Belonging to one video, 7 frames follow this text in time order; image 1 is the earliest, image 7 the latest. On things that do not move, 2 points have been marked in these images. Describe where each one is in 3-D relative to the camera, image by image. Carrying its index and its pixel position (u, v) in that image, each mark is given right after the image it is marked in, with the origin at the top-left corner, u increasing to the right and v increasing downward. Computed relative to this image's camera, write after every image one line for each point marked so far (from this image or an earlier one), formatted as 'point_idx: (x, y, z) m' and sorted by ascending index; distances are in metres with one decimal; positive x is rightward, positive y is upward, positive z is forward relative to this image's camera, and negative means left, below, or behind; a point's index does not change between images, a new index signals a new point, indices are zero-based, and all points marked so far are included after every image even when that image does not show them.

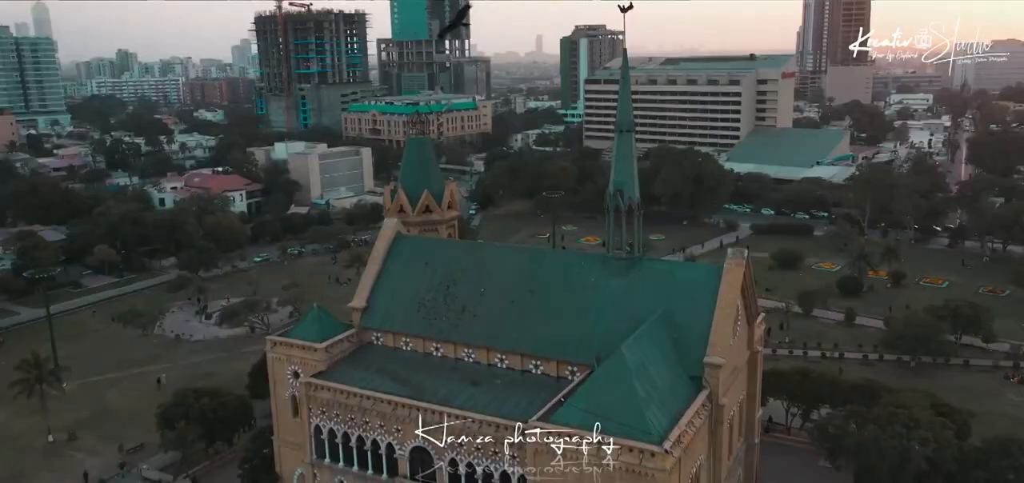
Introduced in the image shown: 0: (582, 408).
0: (+1.5, -3.6, +17.3) m
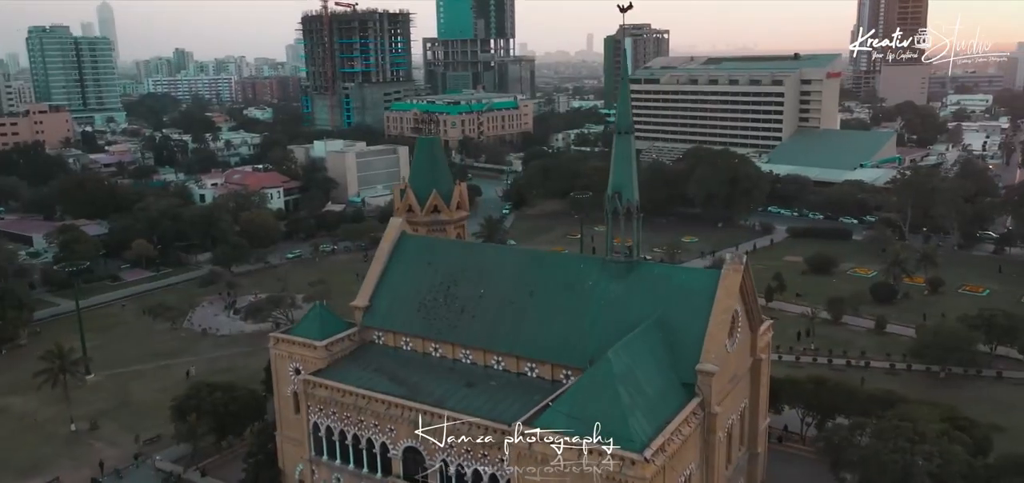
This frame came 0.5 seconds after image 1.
0: (+1.1, -3.6, +17.1) m
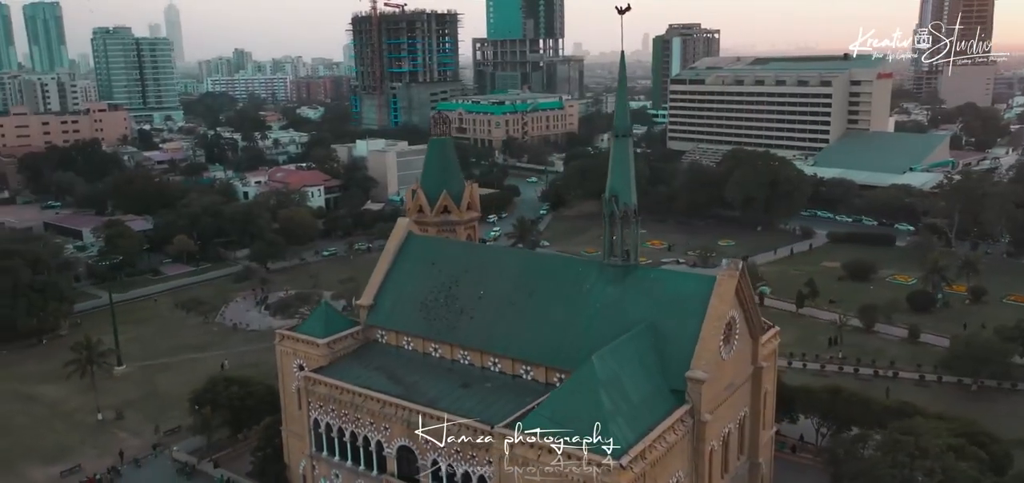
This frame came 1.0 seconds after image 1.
0: (+0.7, -3.7, +17.1) m
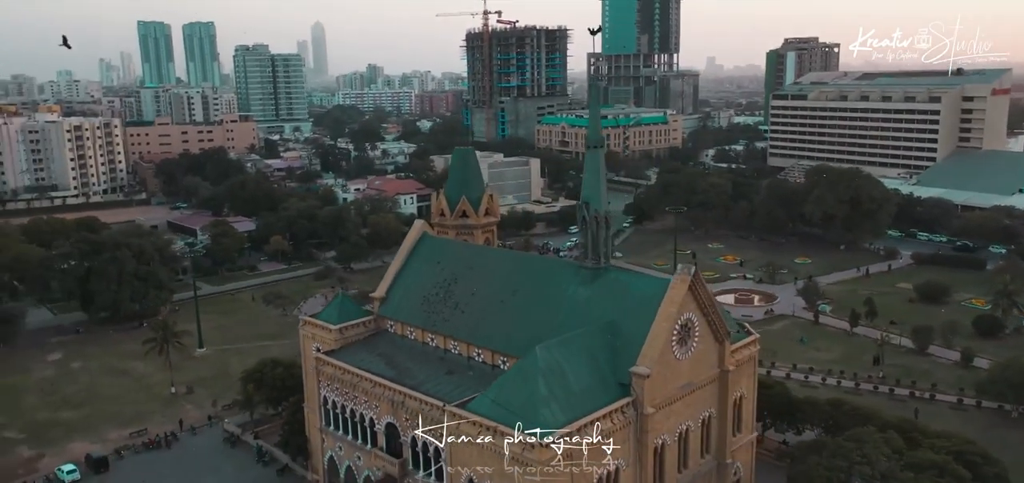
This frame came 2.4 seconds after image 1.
0: (-0.5, -3.7, +18.8) m
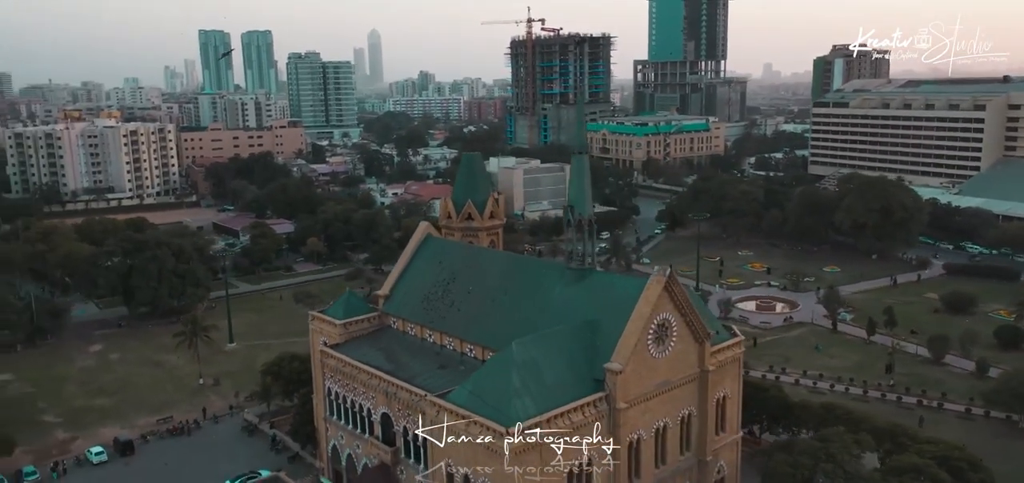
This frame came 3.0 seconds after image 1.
0: (-1.0, -3.6, +19.9) m
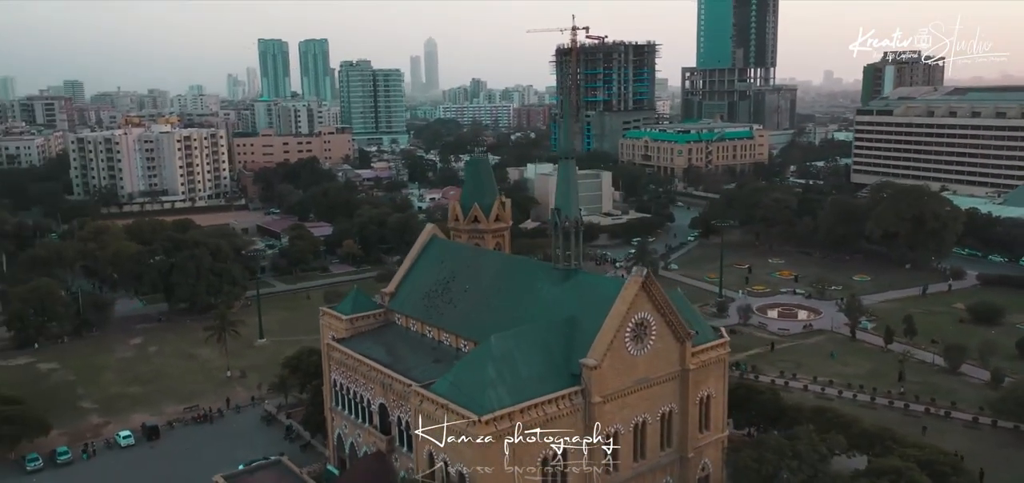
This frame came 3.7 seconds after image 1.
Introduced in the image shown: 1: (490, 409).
0: (-1.6, -3.6, +21.0) m
1: (-0.5, -4.1, +19.9) m
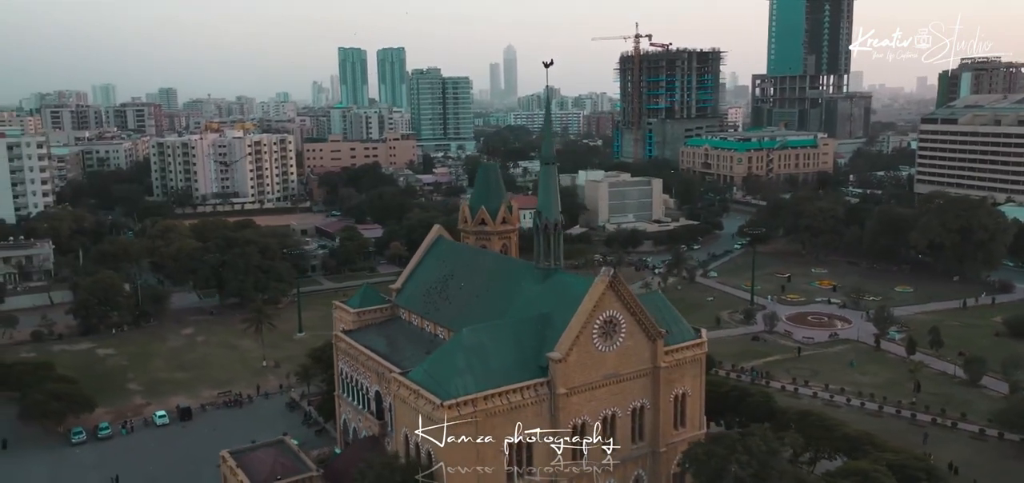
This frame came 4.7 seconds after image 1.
0: (-2.4, -3.6, +22.7) m
1: (-1.4, -4.1, +21.4) m
